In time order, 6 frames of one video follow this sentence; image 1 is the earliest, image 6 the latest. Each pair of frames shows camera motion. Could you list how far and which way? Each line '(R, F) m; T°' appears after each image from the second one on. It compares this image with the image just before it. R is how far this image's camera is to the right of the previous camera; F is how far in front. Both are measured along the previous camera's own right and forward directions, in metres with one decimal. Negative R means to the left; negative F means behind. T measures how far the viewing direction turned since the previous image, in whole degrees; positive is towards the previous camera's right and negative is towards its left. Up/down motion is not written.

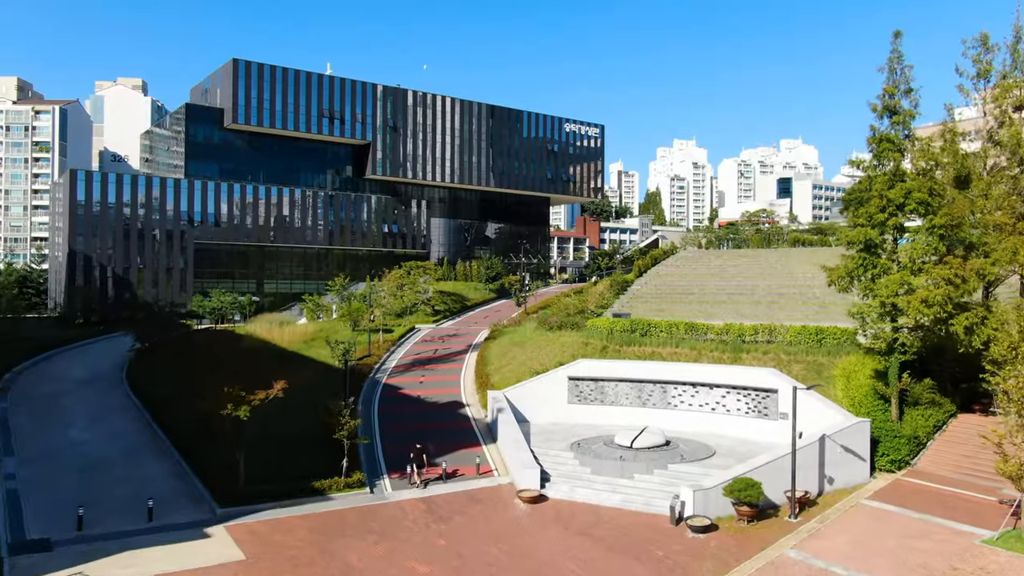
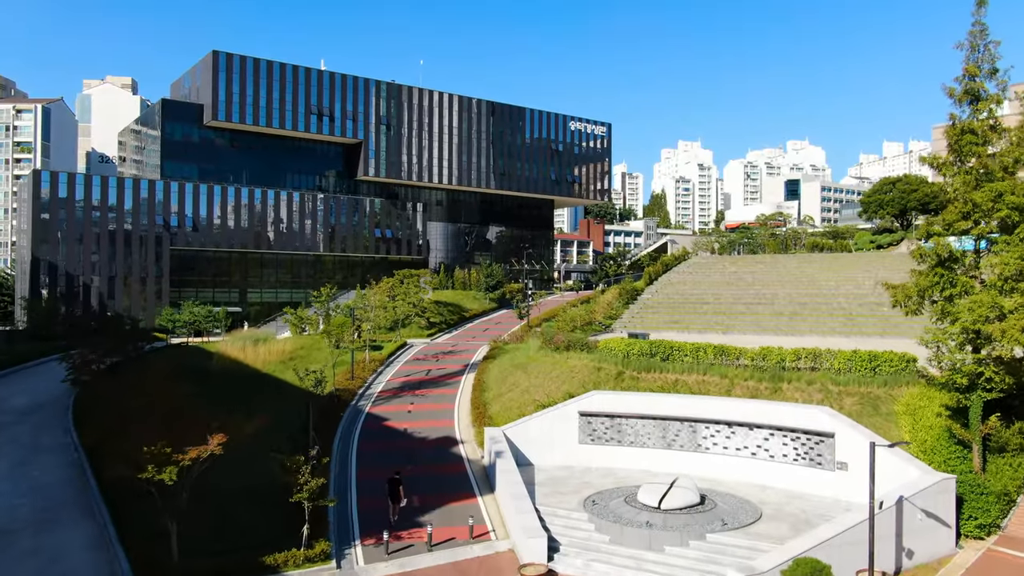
(0.0, +3.8) m; 0°
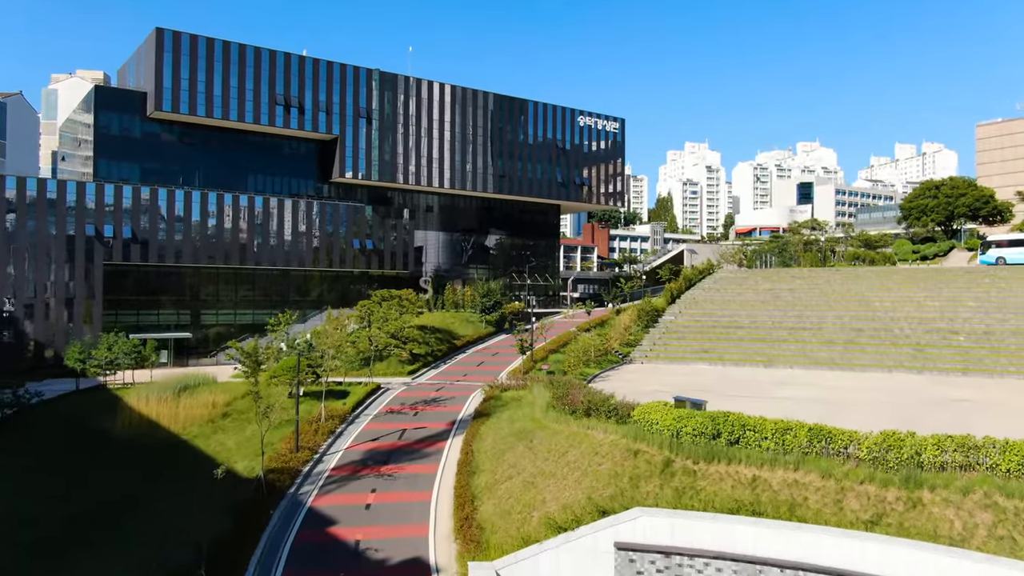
(0.0, +7.6) m; 0°
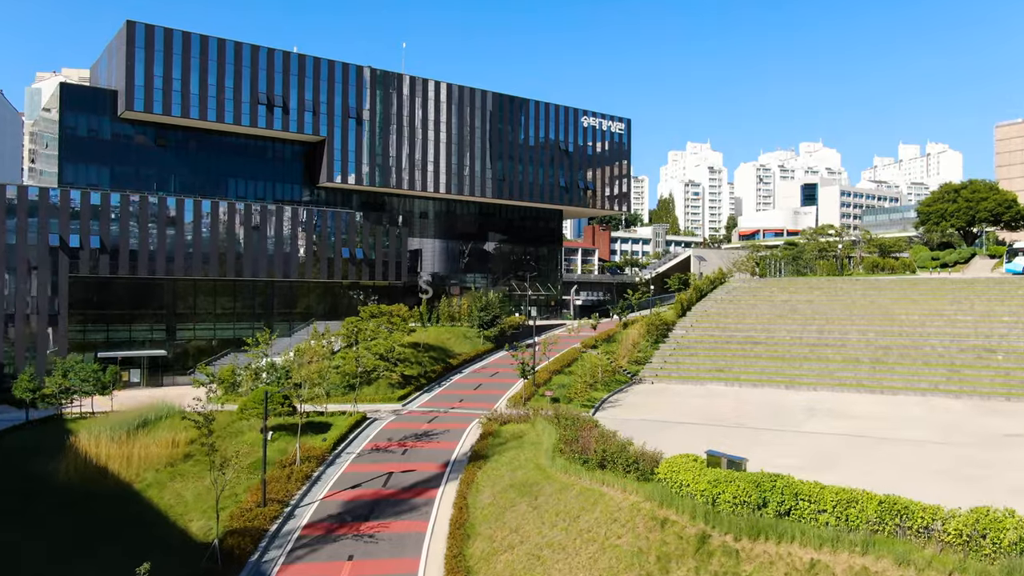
(0.0, +3.0) m; 0°
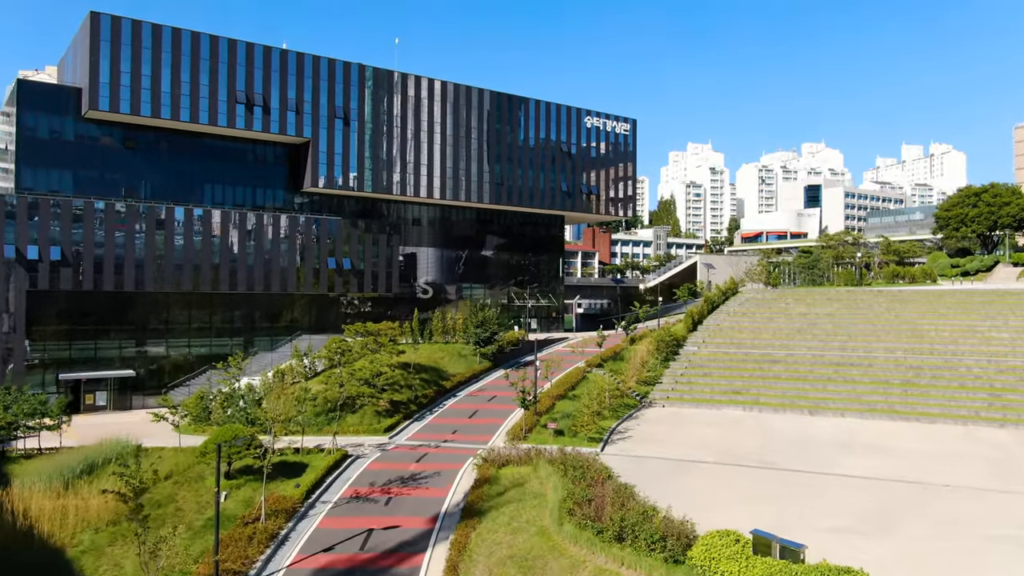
(0.0, +3.0) m; 0°
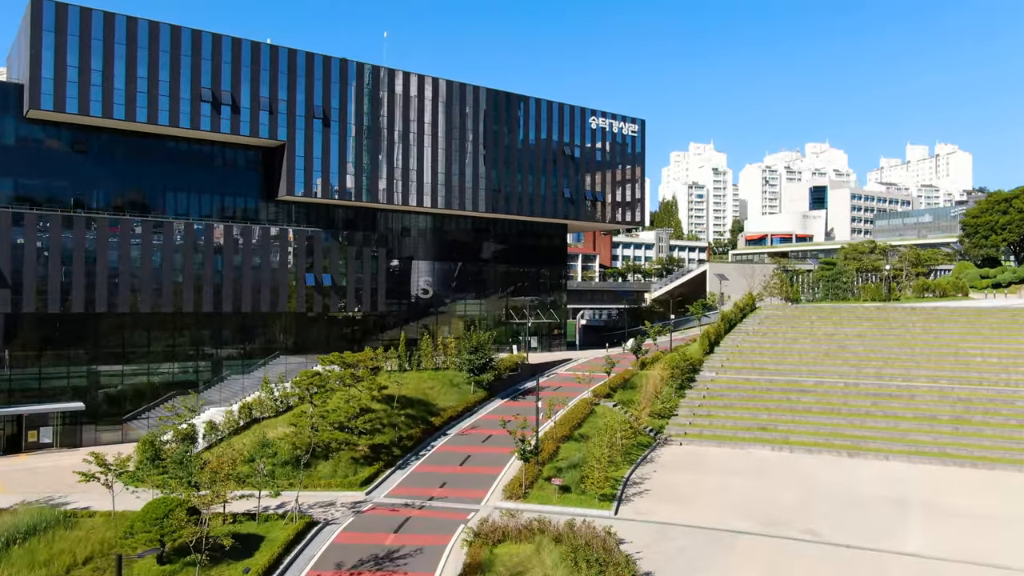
(0.0, +4.0) m; 0°
